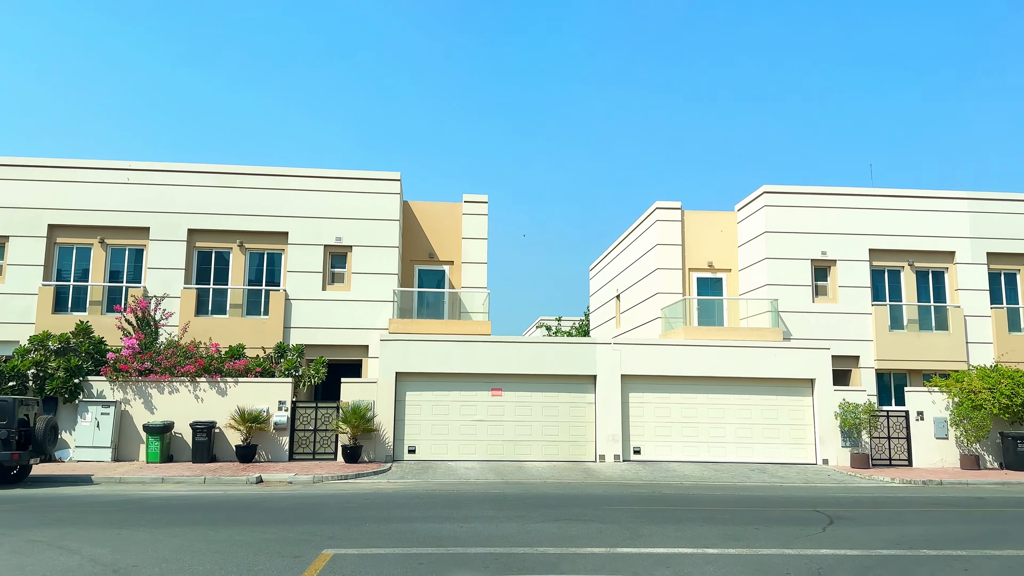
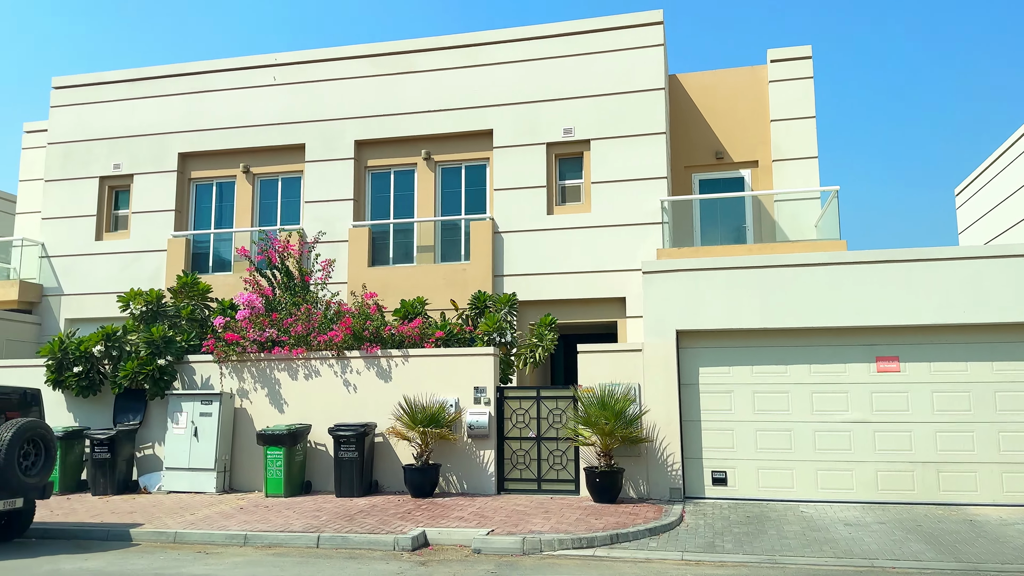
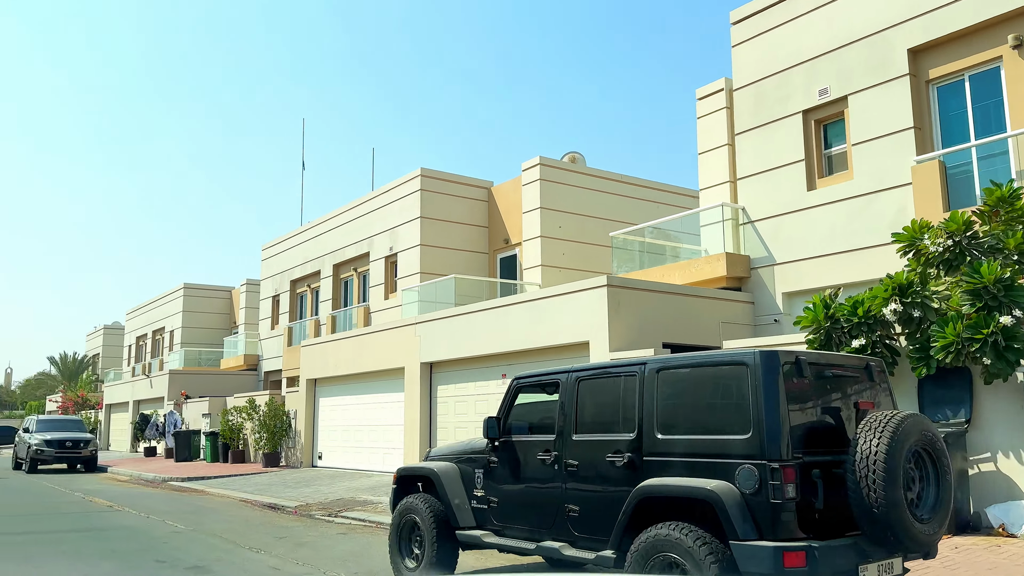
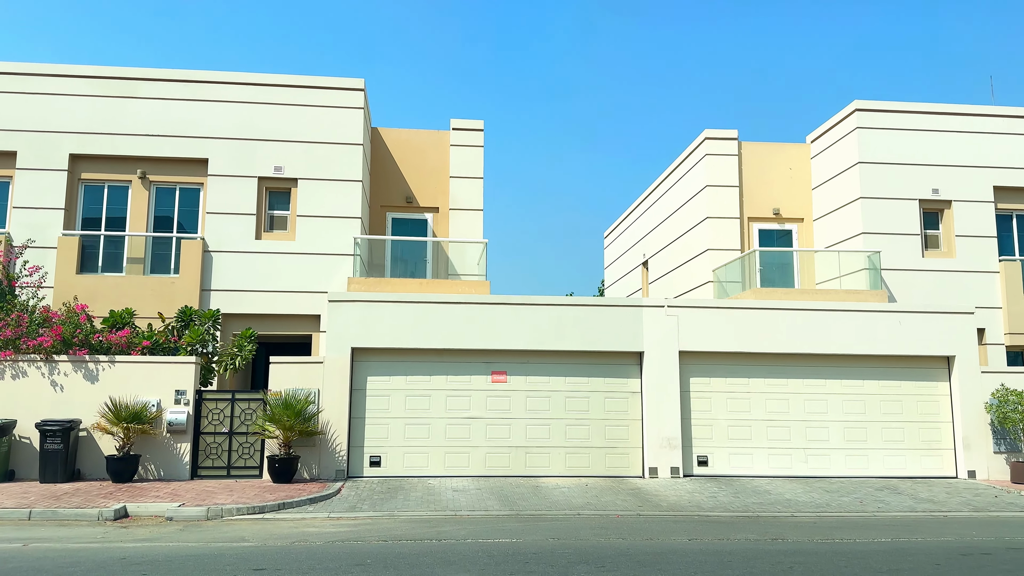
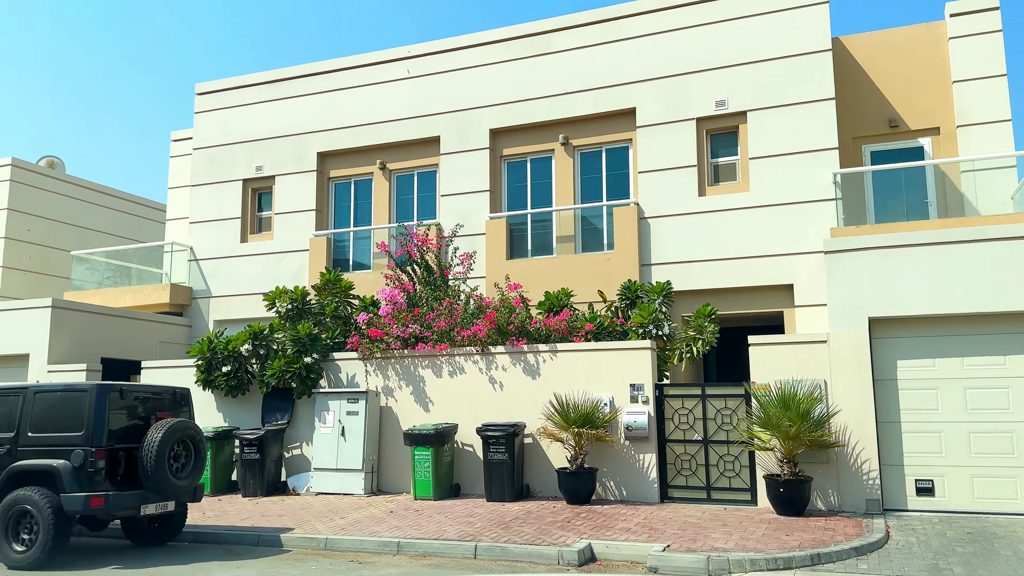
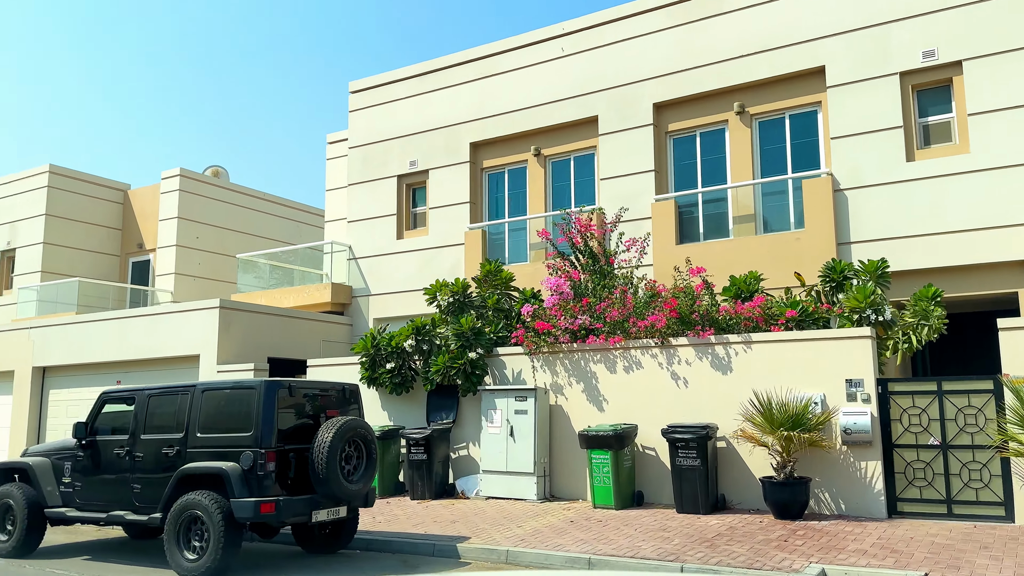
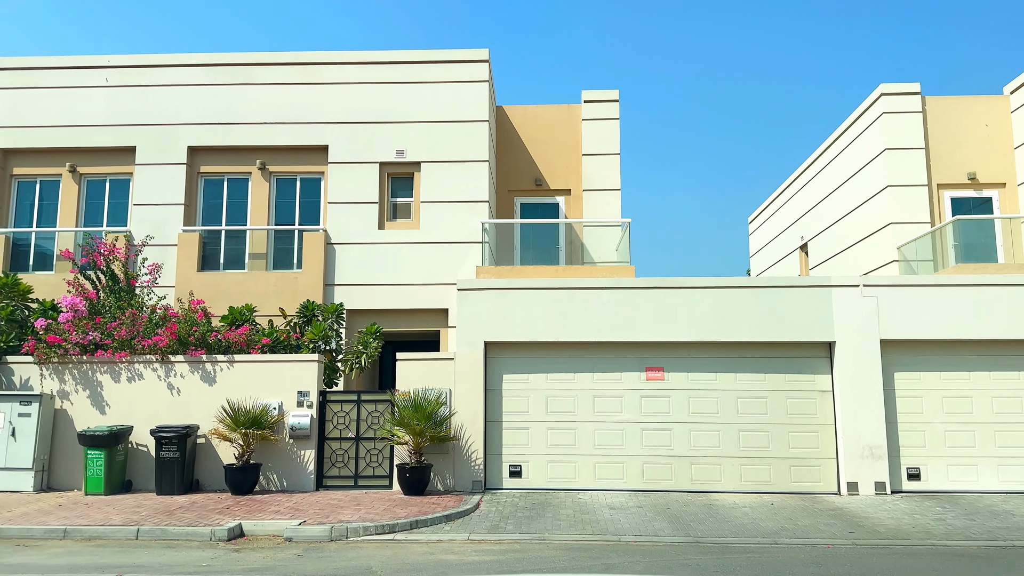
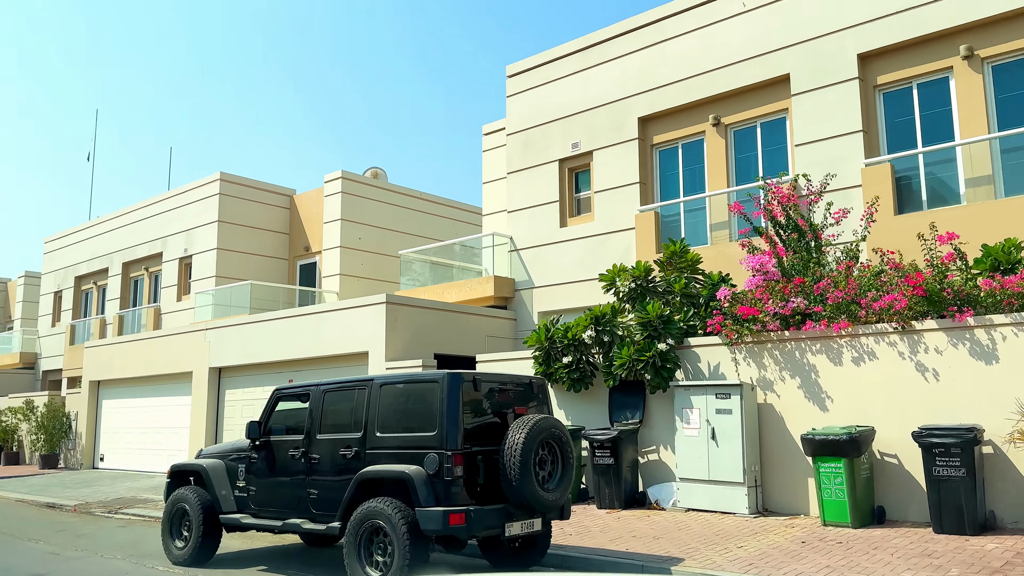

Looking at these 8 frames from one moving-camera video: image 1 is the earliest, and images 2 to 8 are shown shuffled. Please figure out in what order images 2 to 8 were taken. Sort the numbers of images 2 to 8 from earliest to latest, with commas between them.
4, 7, 2, 5, 6, 8, 3
